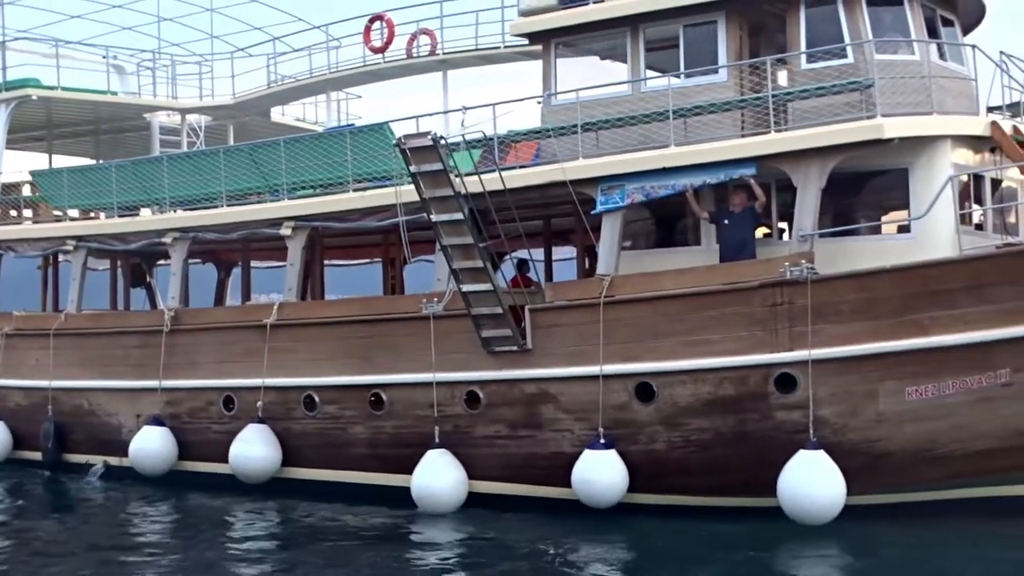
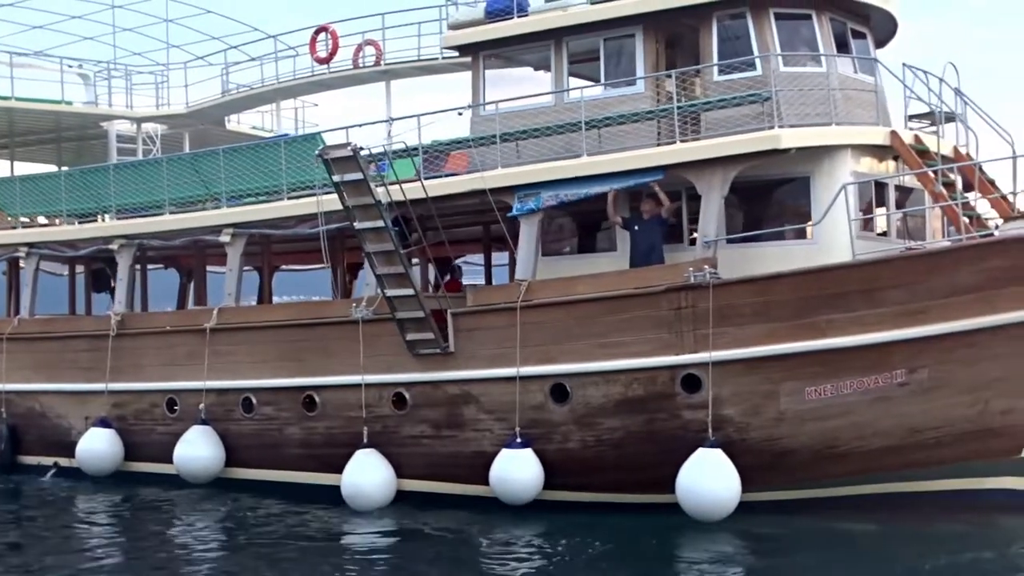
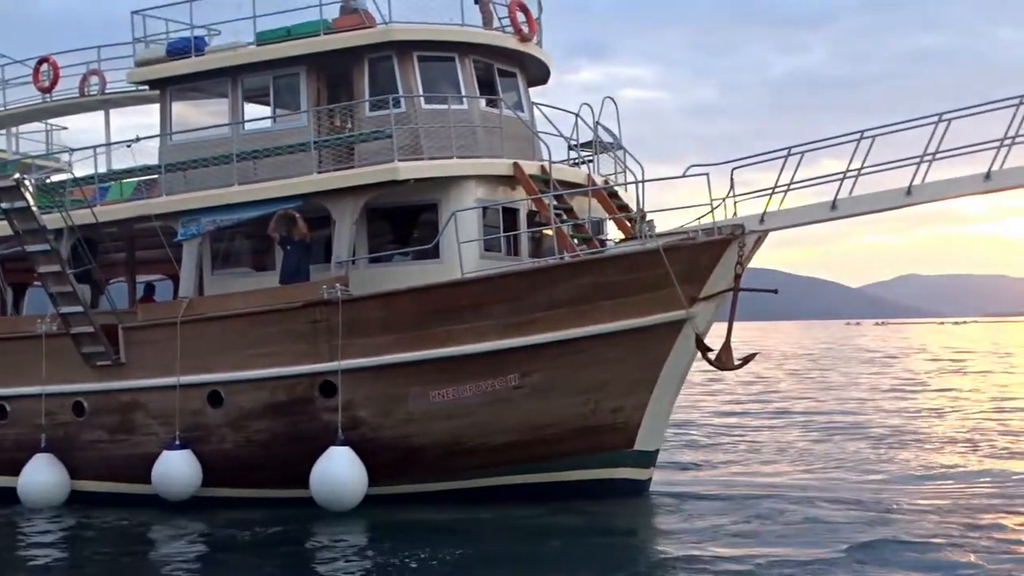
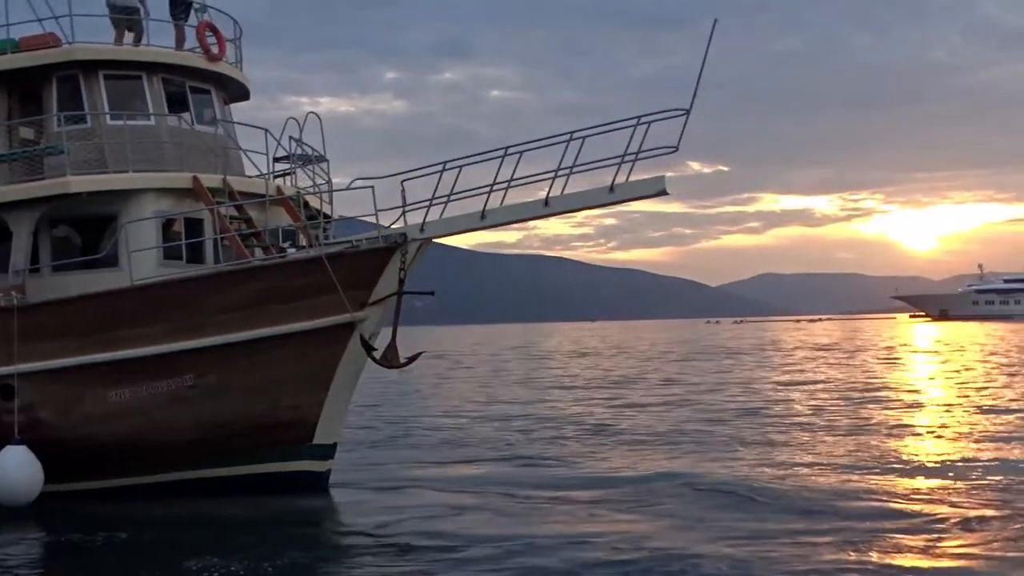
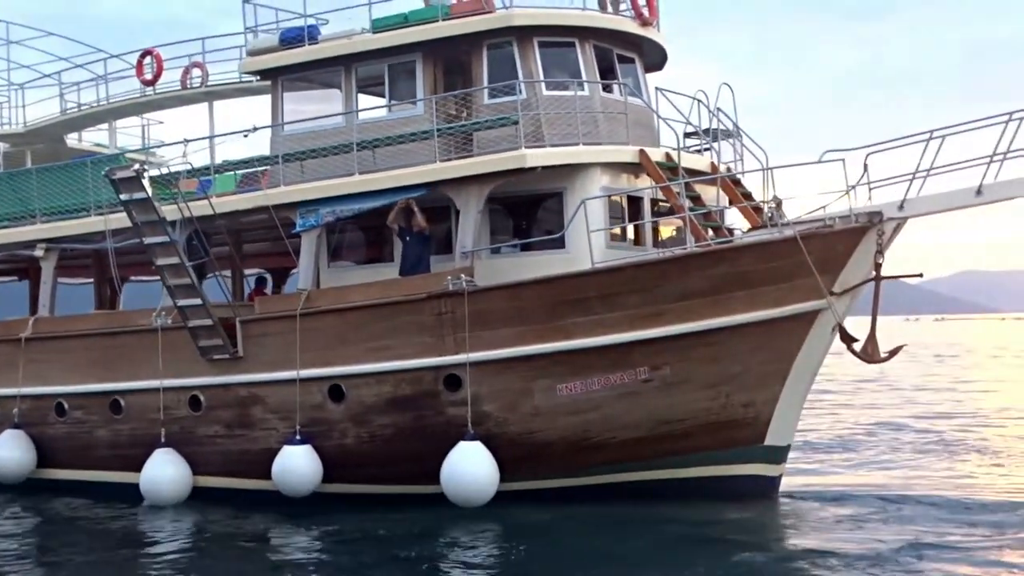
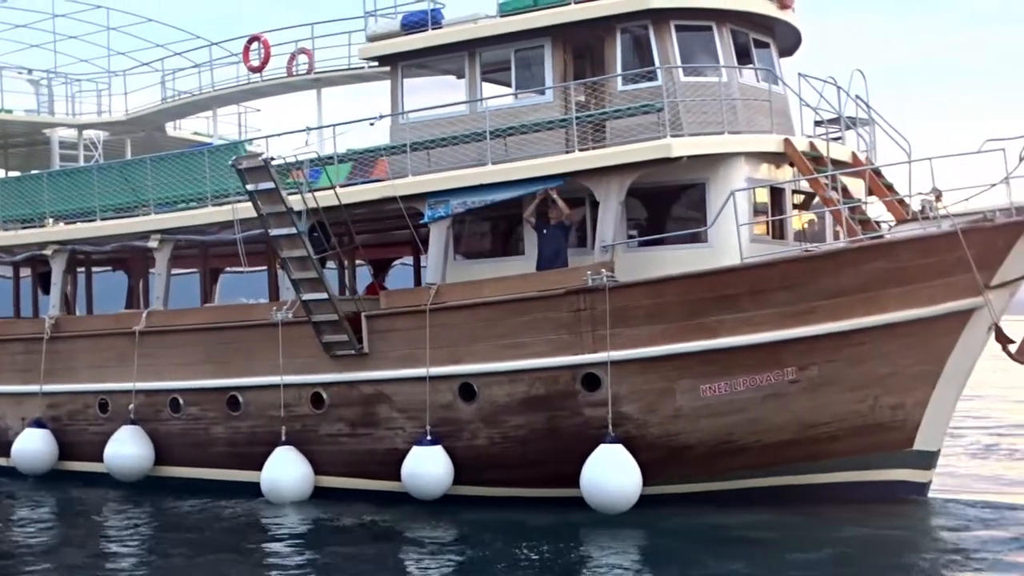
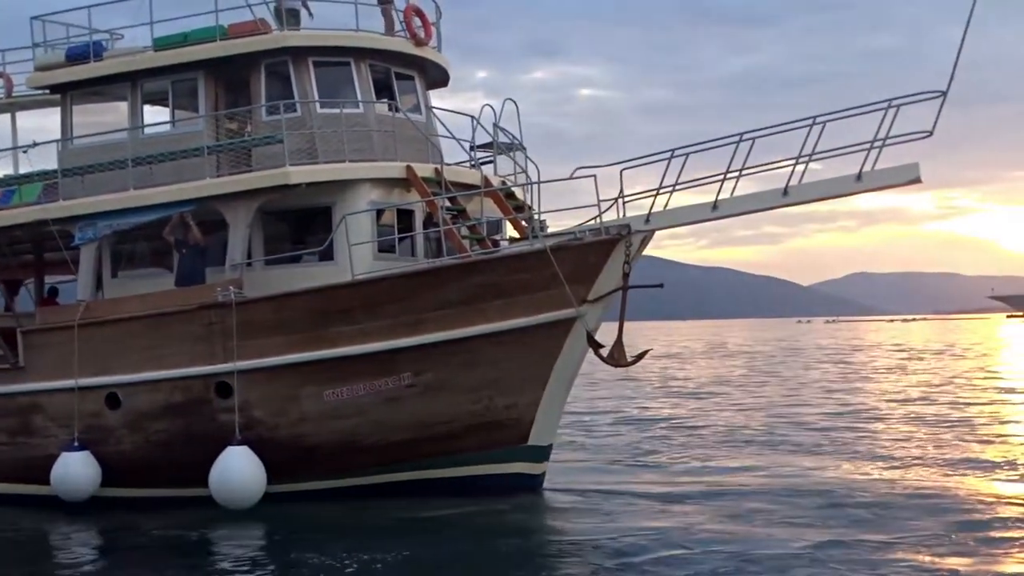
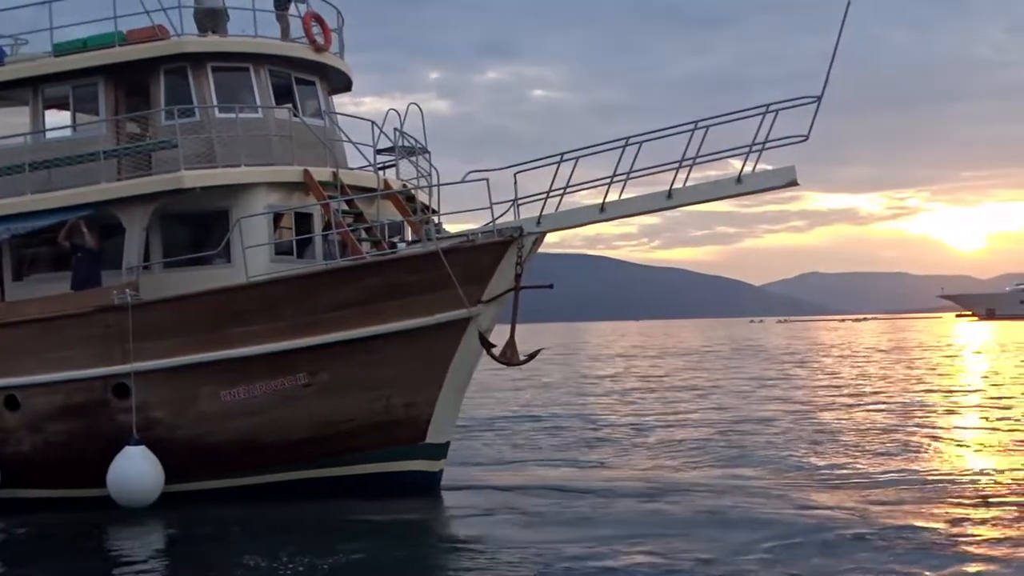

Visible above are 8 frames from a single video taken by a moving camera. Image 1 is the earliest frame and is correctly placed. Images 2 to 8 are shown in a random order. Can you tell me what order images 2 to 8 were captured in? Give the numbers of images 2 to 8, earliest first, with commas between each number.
2, 6, 5, 3, 7, 8, 4
